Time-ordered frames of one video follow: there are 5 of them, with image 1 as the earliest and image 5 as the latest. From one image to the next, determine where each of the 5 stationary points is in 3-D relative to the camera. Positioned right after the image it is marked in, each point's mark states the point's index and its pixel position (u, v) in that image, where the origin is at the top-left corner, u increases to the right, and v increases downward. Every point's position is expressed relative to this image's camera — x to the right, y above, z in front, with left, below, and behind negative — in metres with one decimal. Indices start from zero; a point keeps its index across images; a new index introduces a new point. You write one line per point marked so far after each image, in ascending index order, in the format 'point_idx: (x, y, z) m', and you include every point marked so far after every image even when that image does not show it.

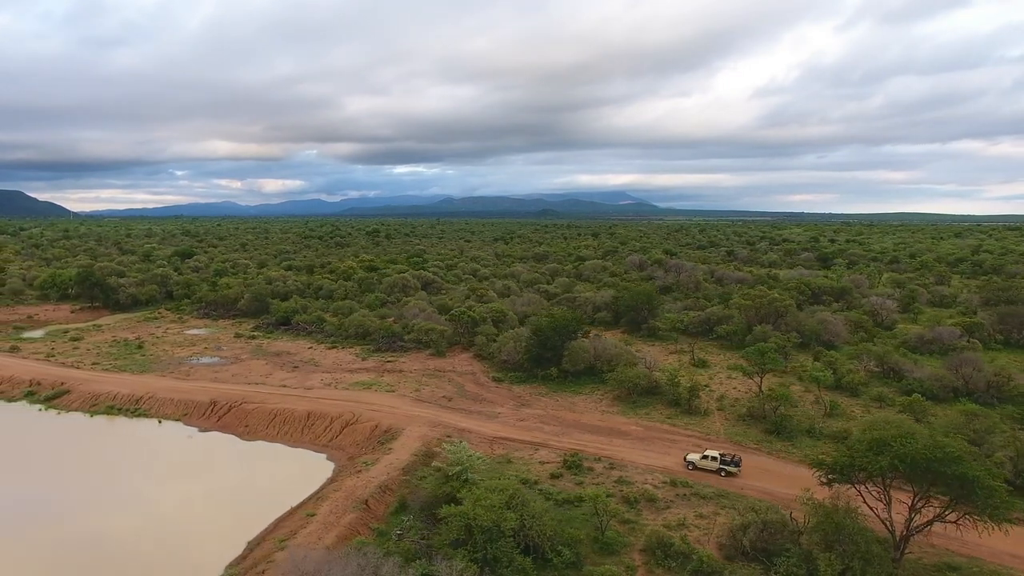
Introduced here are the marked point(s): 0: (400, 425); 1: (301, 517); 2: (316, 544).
0: (-3.8, -4.9, +19.8) m
1: (-5.2, -5.8, +14.3) m
2: (-4.3, -5.8, +12.8) m
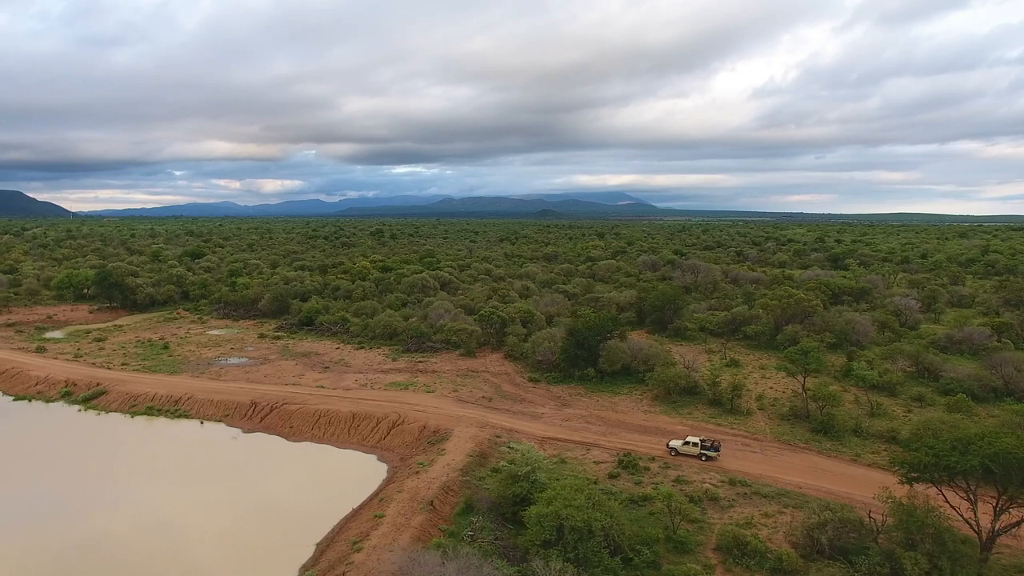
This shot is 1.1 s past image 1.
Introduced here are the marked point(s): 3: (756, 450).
0: (-2.1, -4.9, +19.9) m
1: (-3.5, -5.9, +14.3) m
2: (-2.6, -5.9, +12.8) m
3: (+8.3, -5.5, +19.1) m
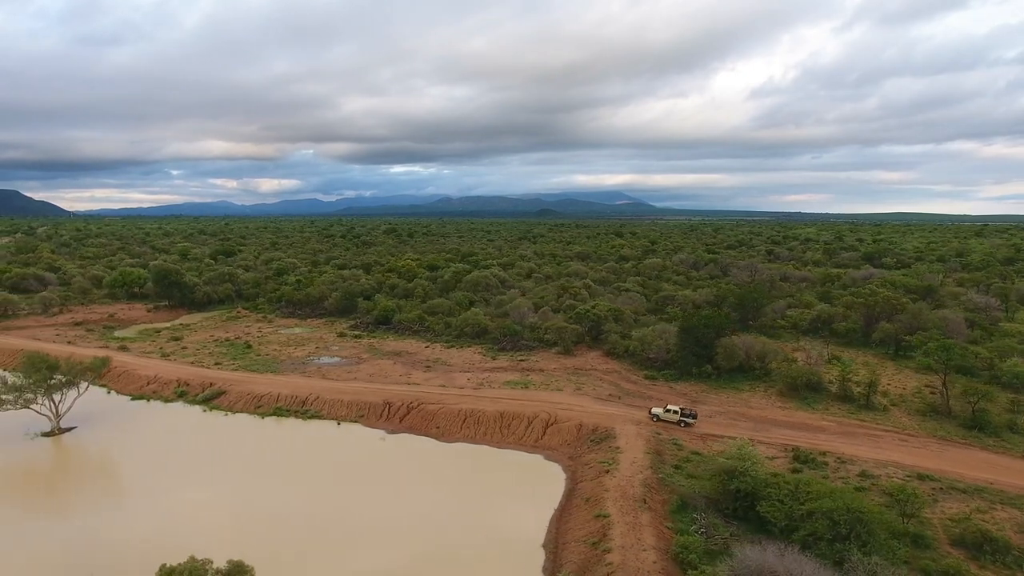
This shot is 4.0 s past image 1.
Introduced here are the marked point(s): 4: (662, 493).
0: (+3.4, -4.8, +19.8) m
1: (+2.0, -5.8, +14.2) m
2: (+2.9, -5.8, +12.7) m
3: (+13.8, -5.4, +19.1) m
4: (+4.1, -5.6, +15.4) m
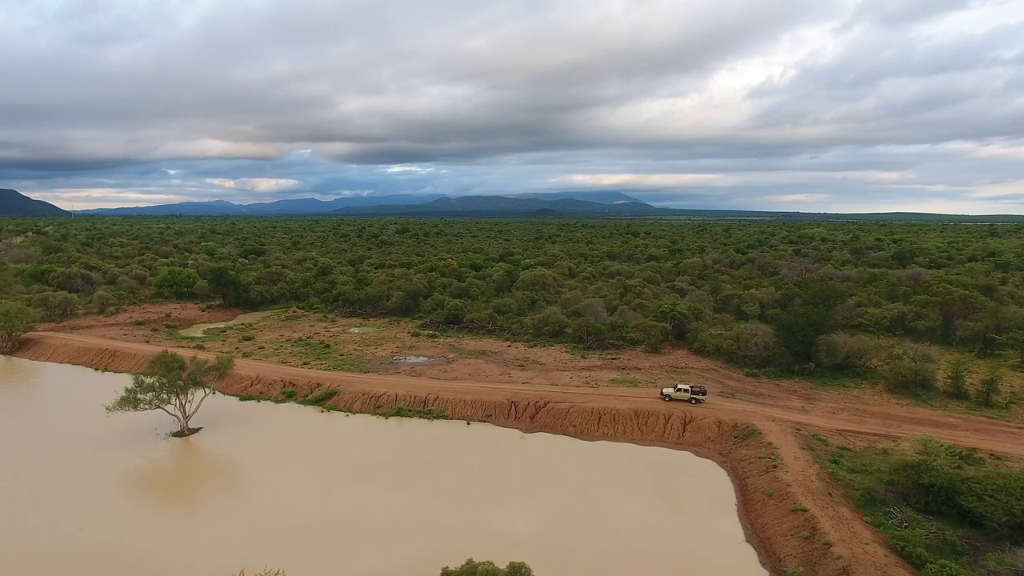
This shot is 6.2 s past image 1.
0: (+8.3, -4.7, +19.9) m
1: (+7.0, -5.7, +14.3) m
2: (+7.9, -5.7, +12.8) m
3: (+18.7, -5.3, +19.3) m
4: (+9.1, -5.5, +15.5) m
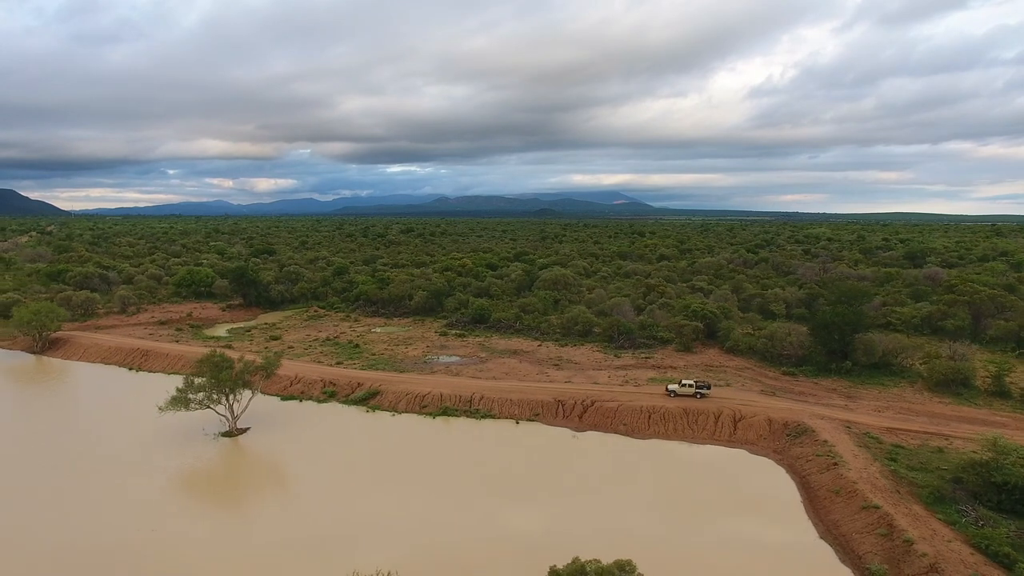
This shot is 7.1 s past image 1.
0: (+10.2, -4.7, +19.9) m
1: (+8.9, -5.7, +14.3) m
2: (+9.8, -5.7, +12.8) m
3: (+20.6, -5.3, +19.4) m
4: (+11.0, -5.5, +15.5) m
